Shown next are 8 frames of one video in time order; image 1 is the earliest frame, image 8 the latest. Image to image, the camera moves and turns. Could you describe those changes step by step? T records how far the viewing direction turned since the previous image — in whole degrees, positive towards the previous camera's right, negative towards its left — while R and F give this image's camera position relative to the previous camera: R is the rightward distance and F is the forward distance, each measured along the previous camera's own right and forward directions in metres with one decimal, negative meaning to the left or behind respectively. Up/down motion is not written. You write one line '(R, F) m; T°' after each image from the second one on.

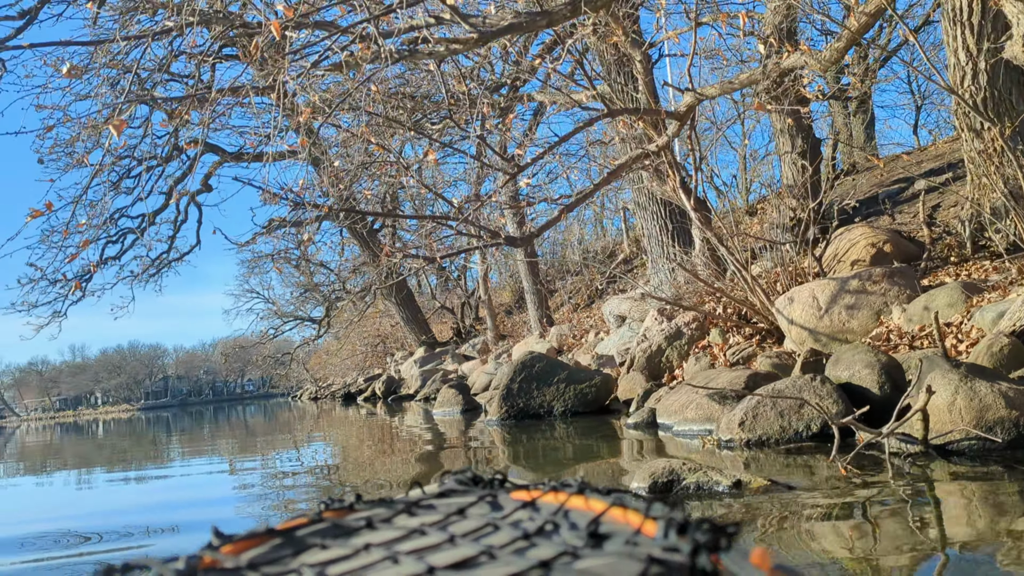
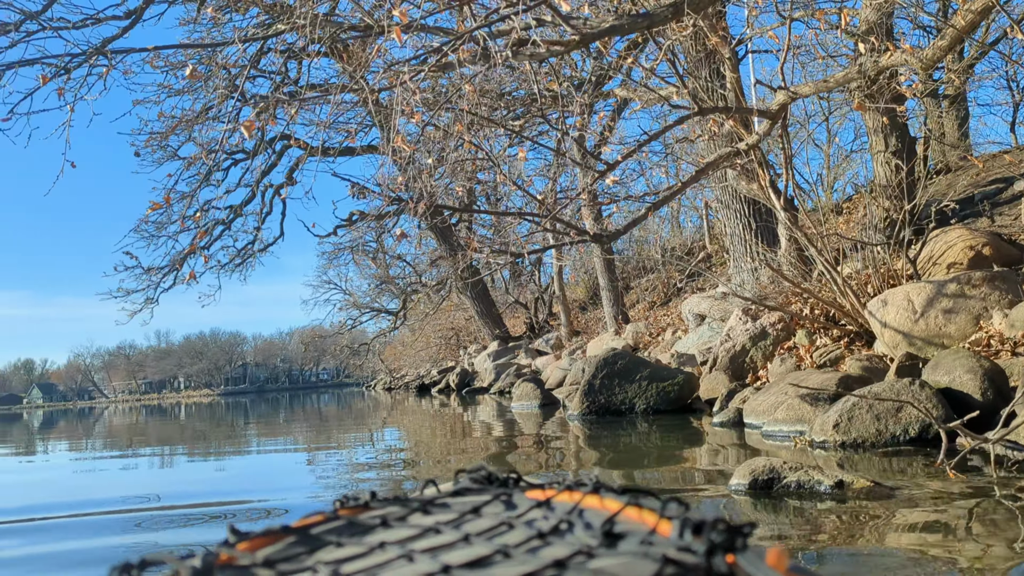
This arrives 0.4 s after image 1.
(-0.1, -0.1) m; -5°
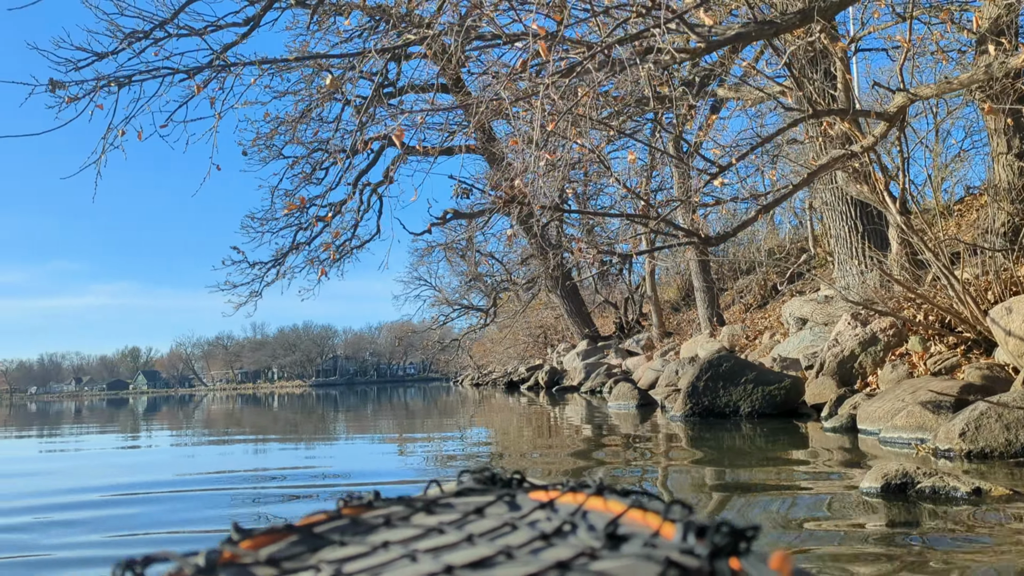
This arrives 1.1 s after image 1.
(-0.2, -0.1) m; -6°
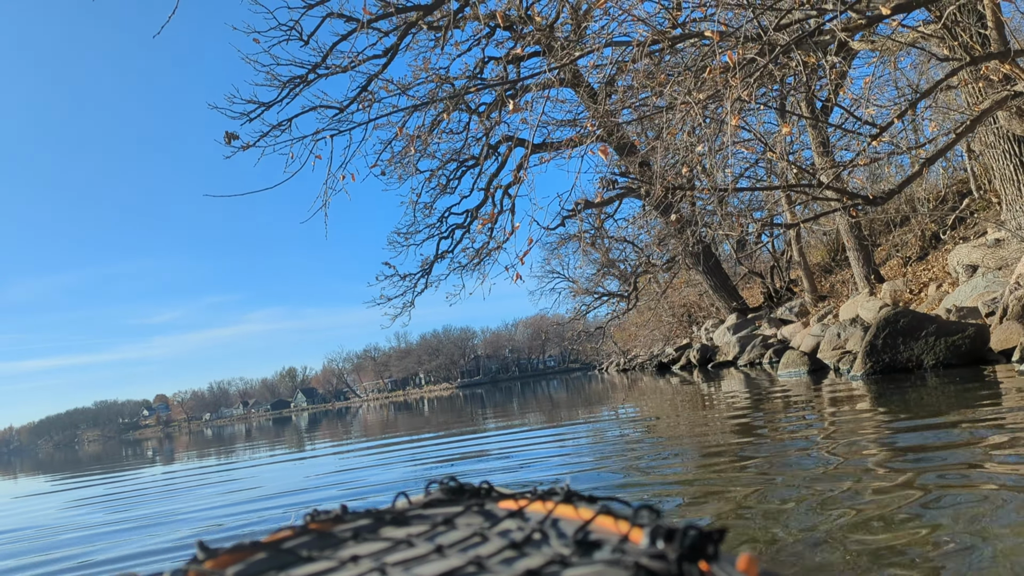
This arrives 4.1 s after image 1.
(-0.3, -0.5) m; -9°
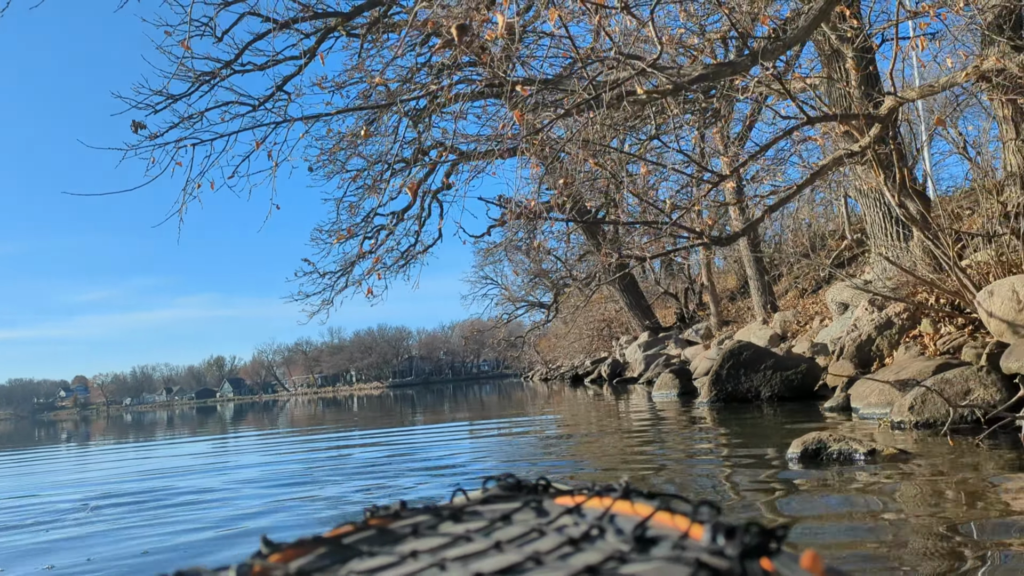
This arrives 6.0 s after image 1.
(+0.6, -0.4) m; +4°
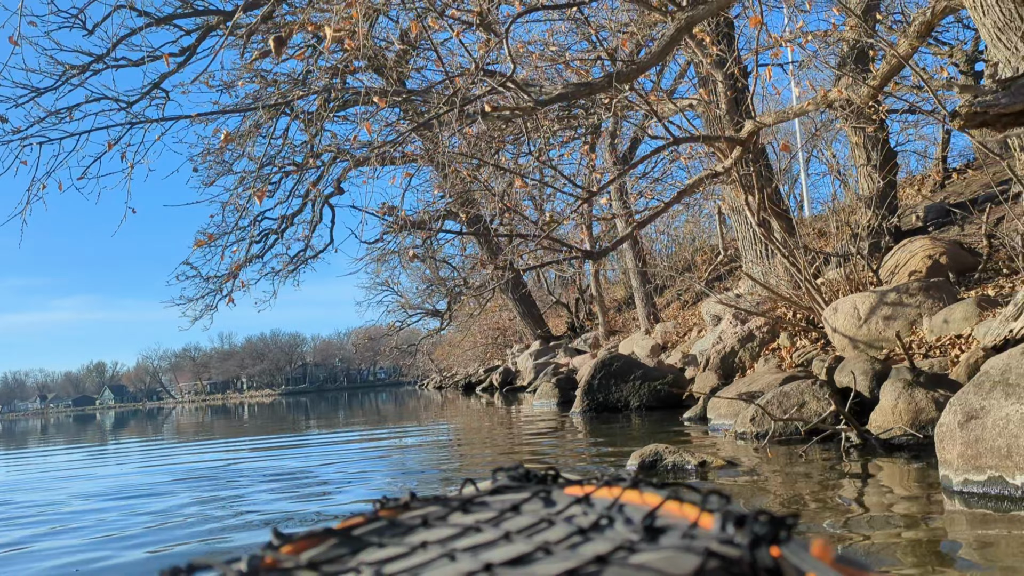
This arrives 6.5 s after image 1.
(+0.2, 0.0) m; +7°
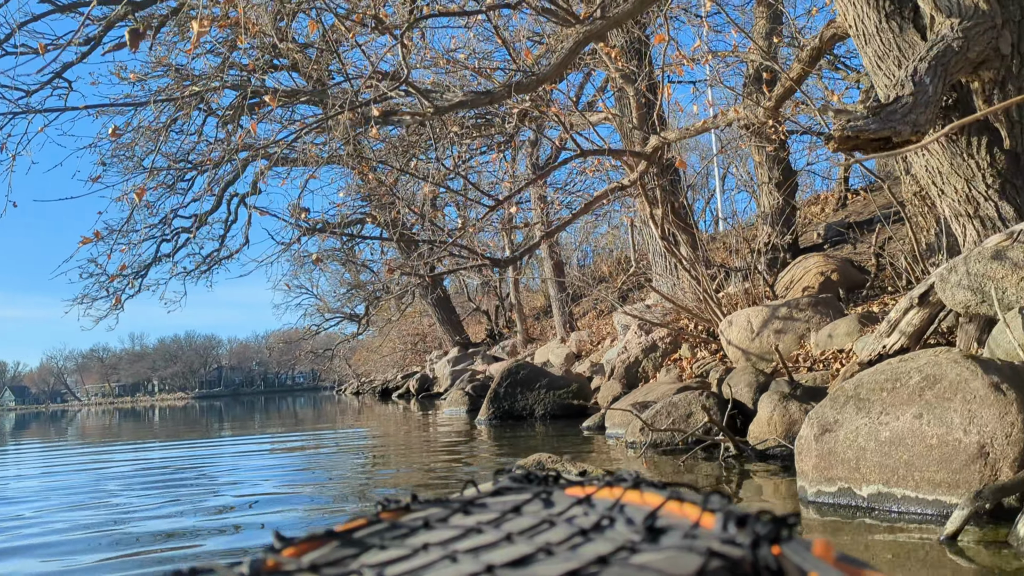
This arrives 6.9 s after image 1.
(+0.2, 0.0) m; +5°
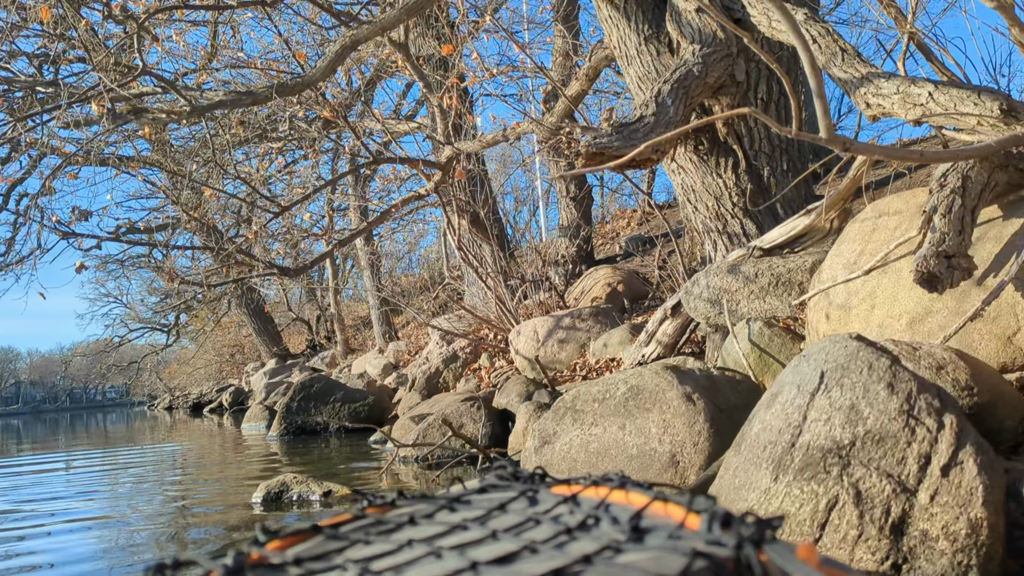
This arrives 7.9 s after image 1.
(+0.4, +0.1) m; +11°
